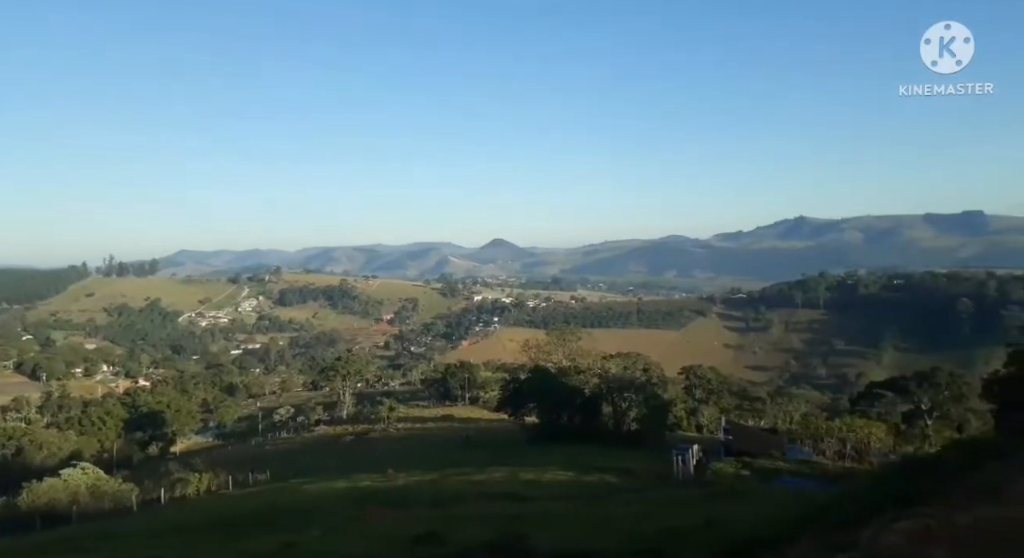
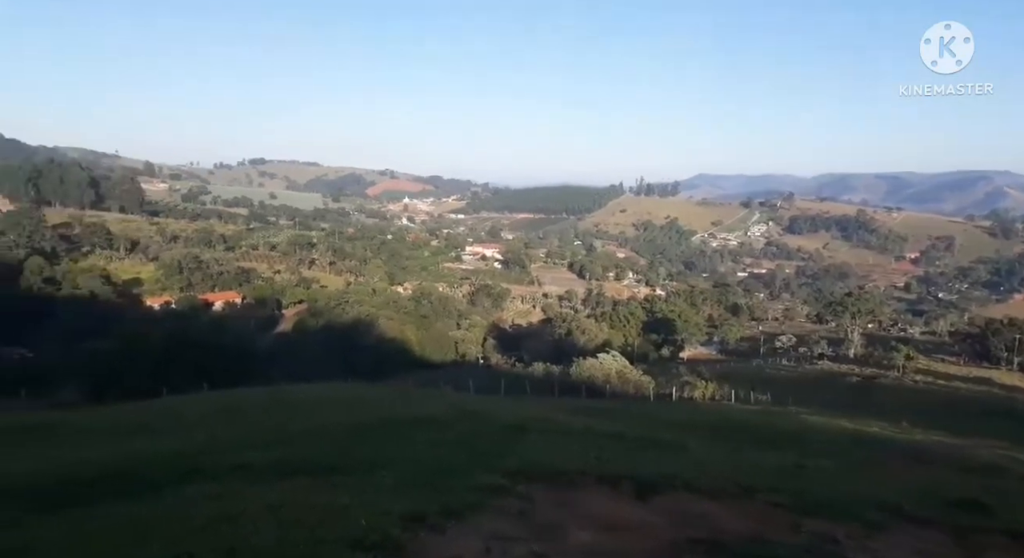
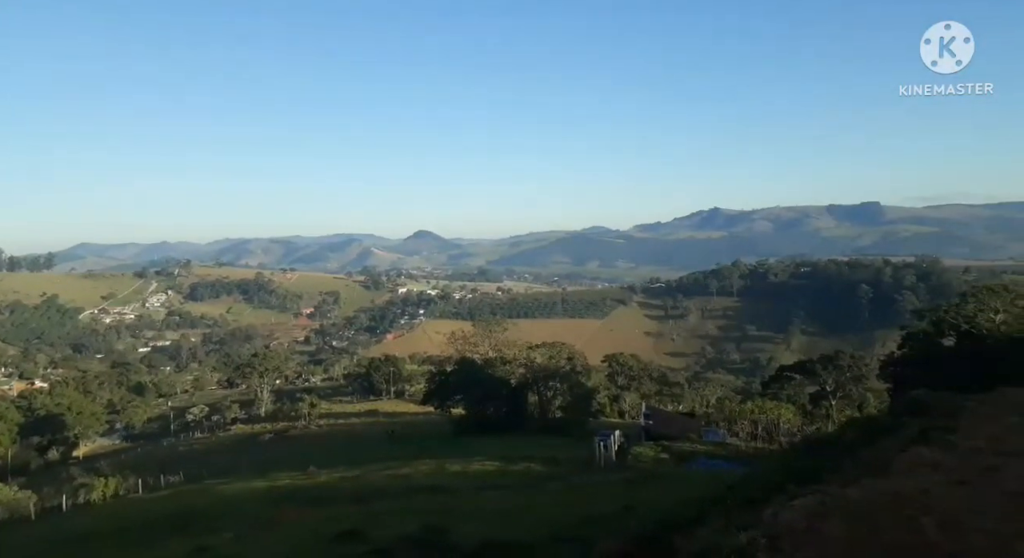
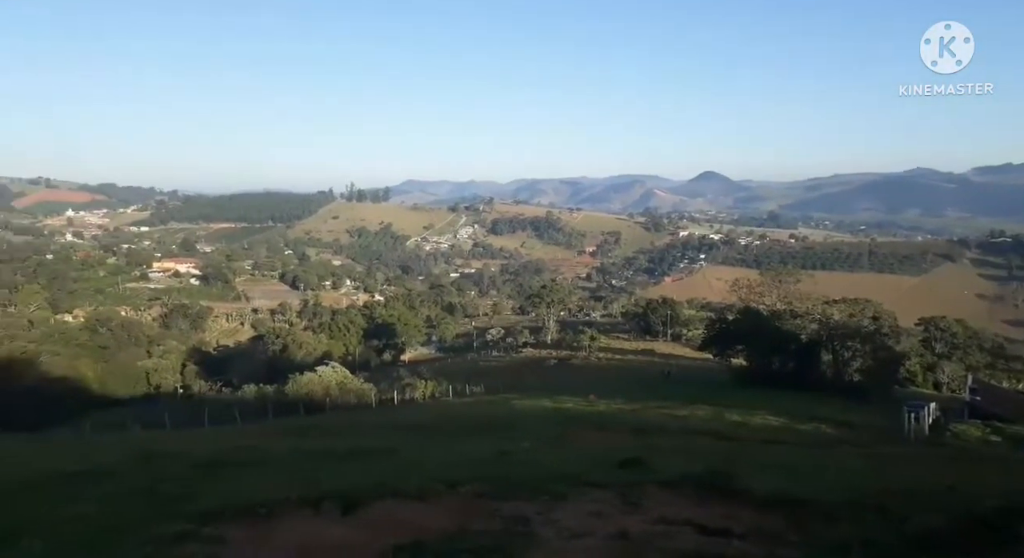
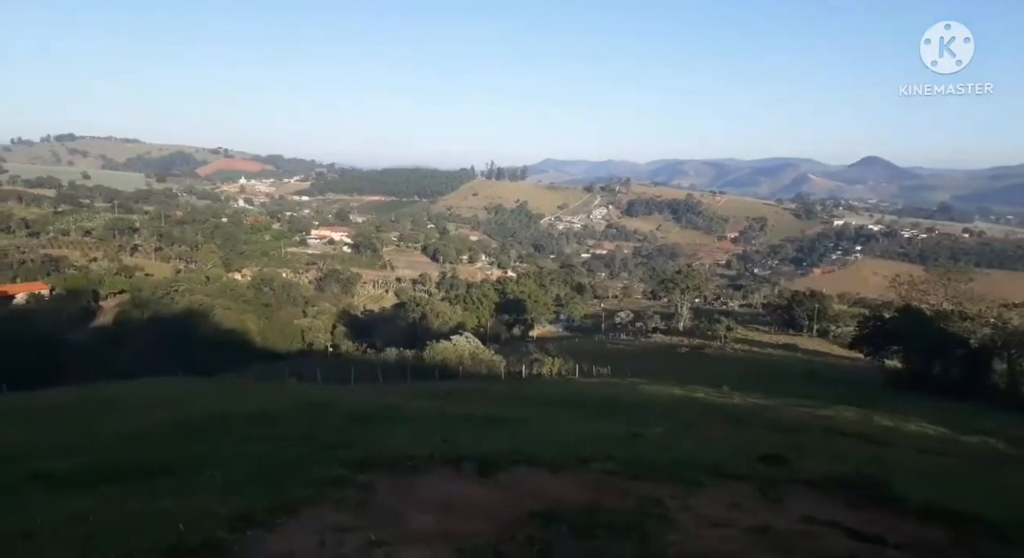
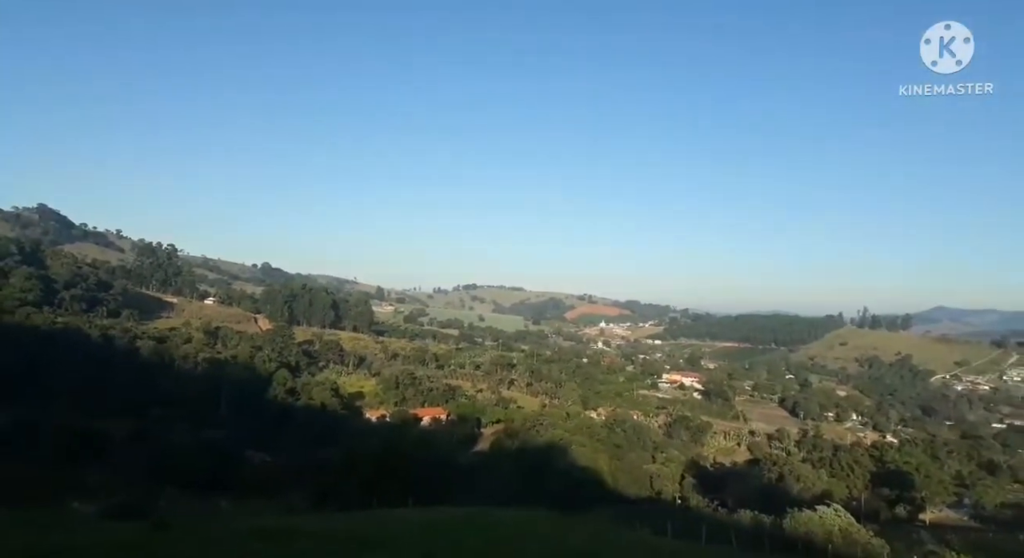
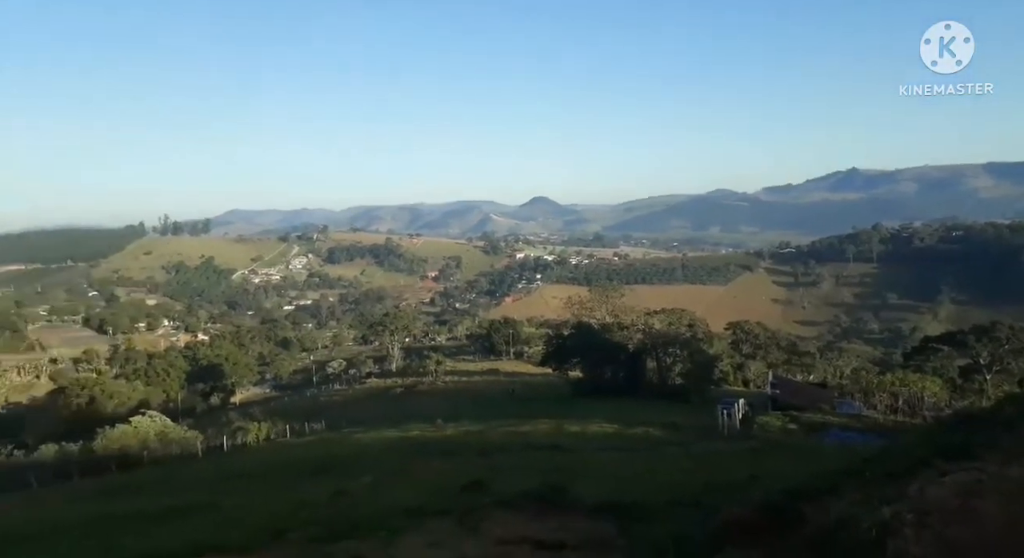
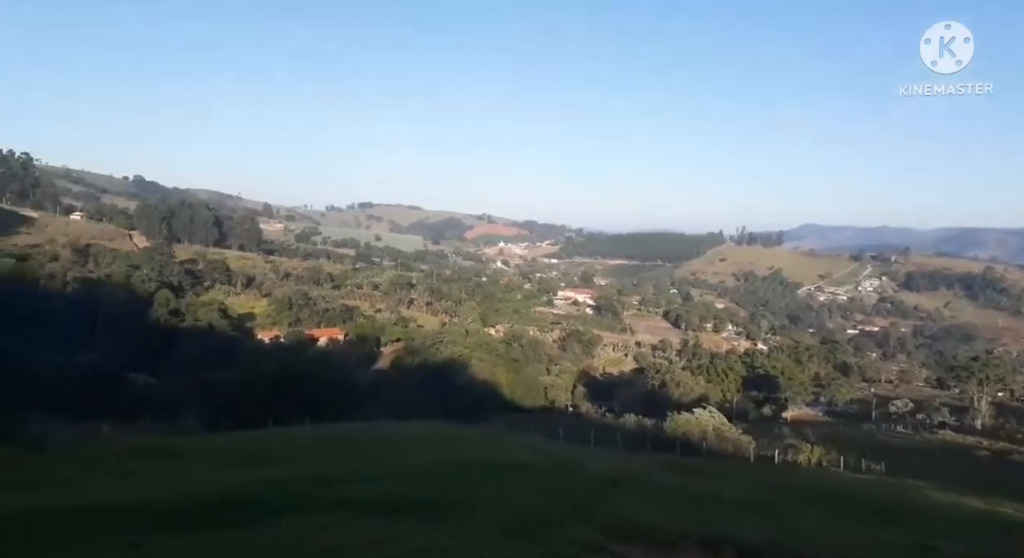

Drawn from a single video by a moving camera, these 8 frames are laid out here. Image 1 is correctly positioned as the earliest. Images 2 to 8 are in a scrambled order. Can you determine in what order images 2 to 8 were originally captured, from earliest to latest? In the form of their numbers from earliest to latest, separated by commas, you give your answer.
3, 7, 4, 5, 2, 8, 6
